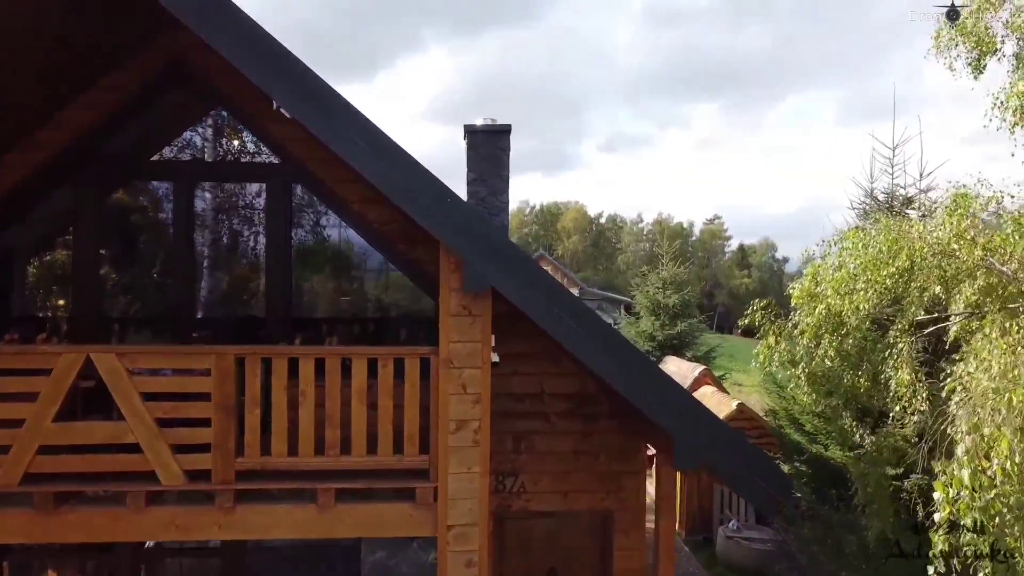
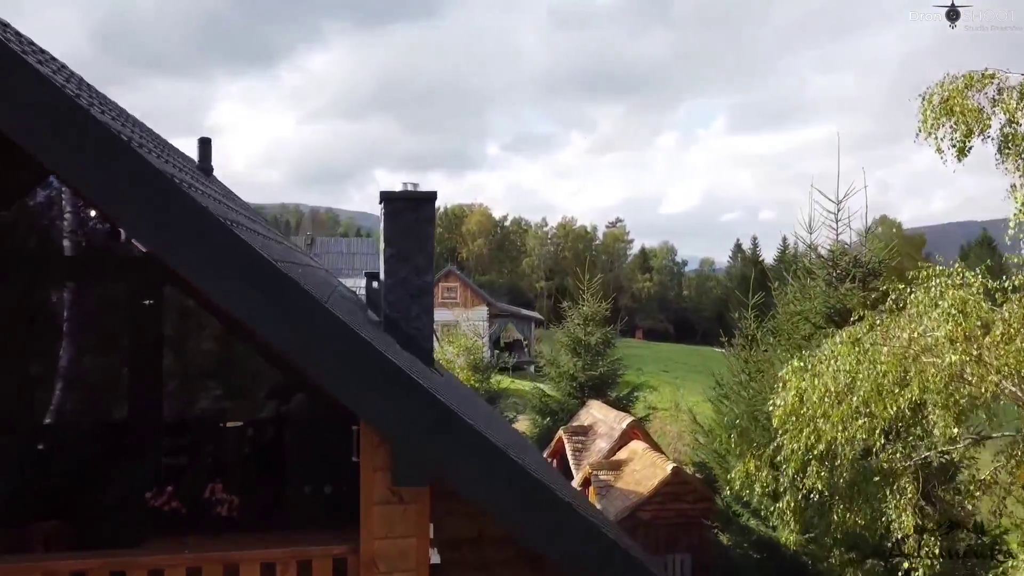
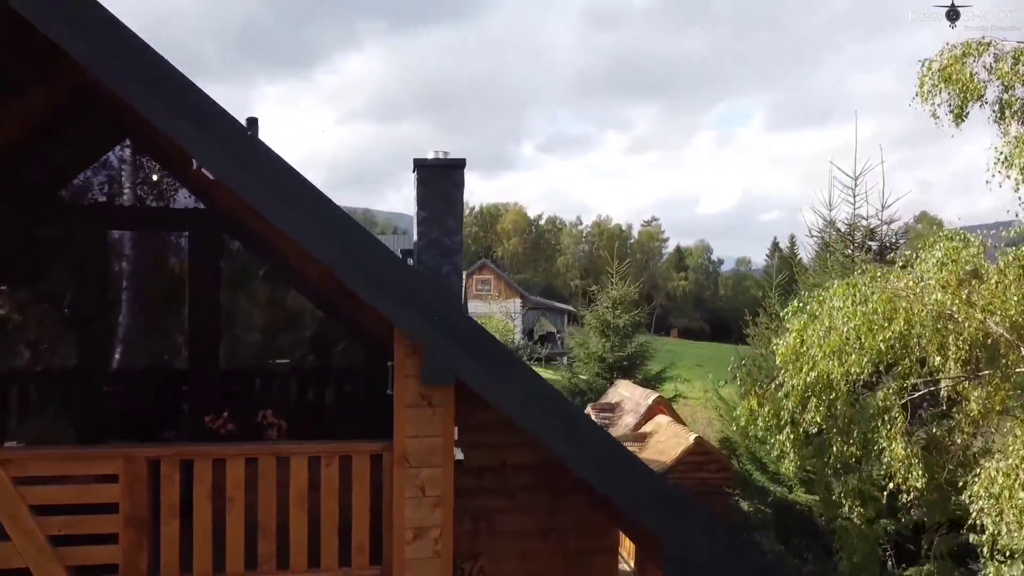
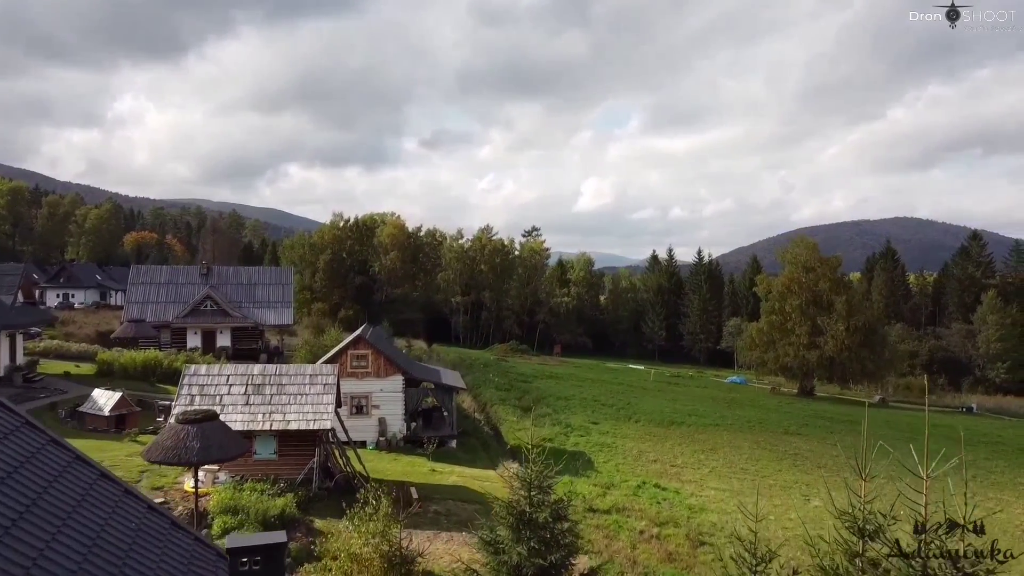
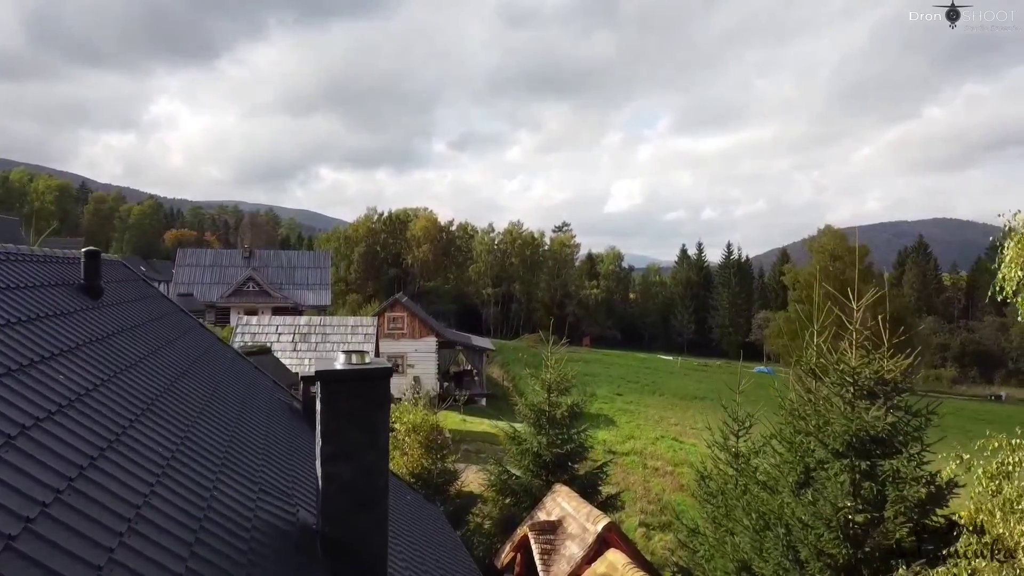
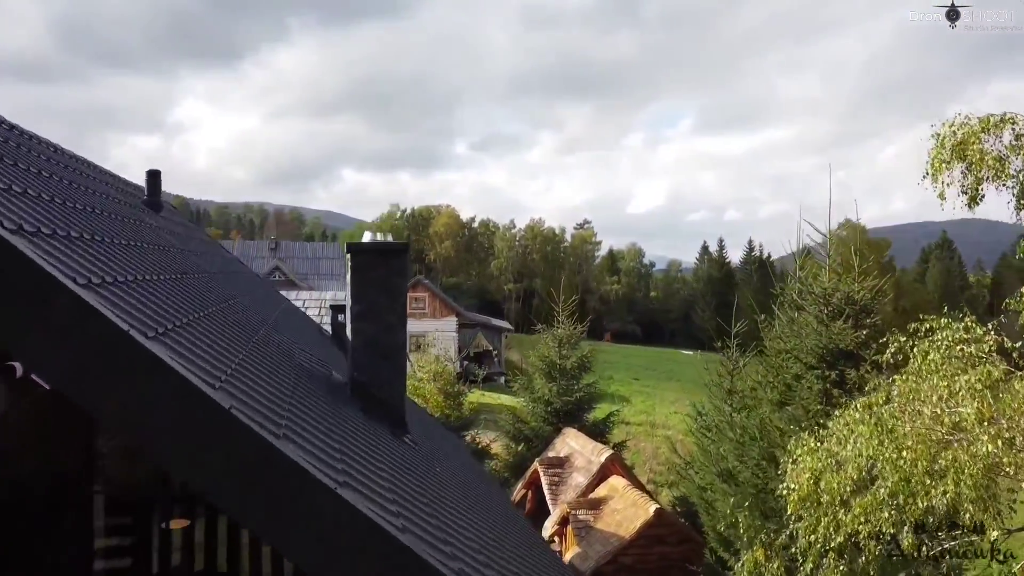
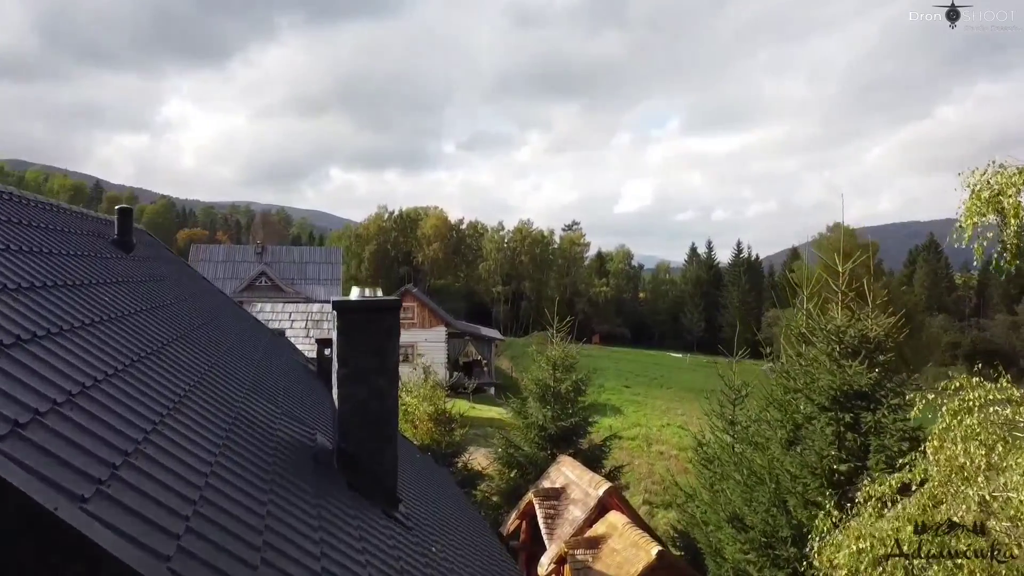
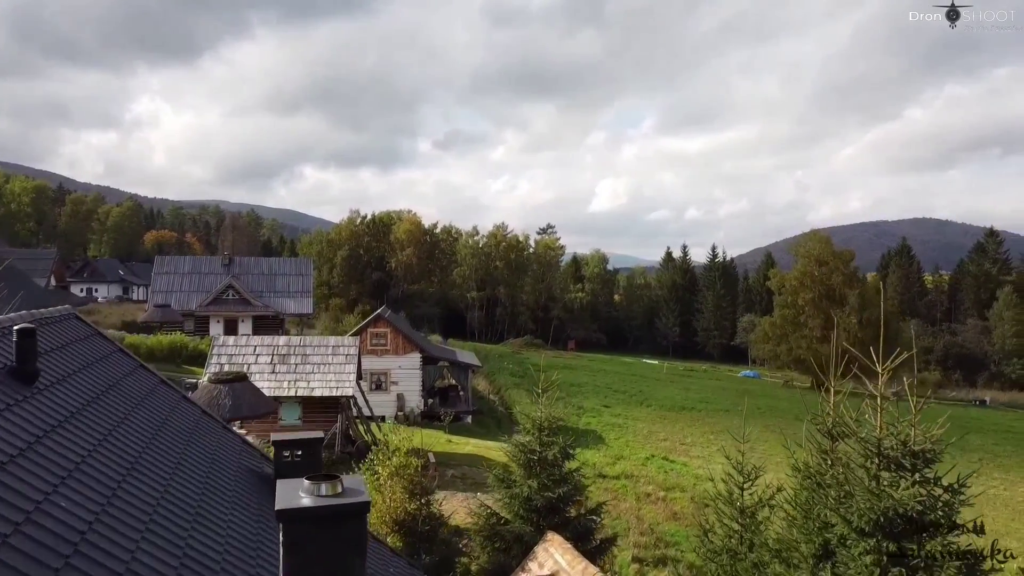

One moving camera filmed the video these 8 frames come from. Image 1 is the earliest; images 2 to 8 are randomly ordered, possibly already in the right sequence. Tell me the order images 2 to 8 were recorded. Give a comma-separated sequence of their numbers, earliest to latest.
3, 2, 6, 7, 5, 8, 4
